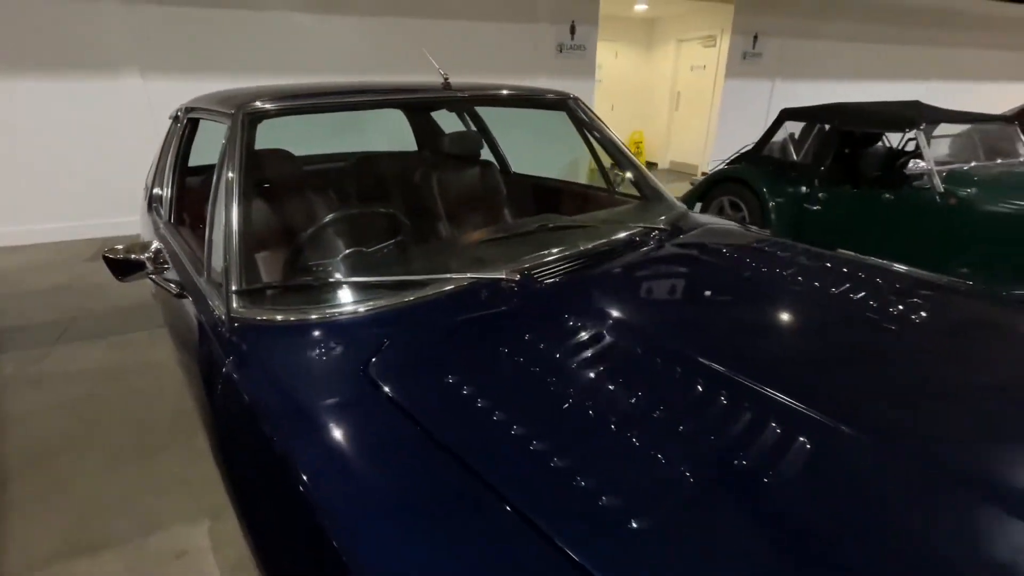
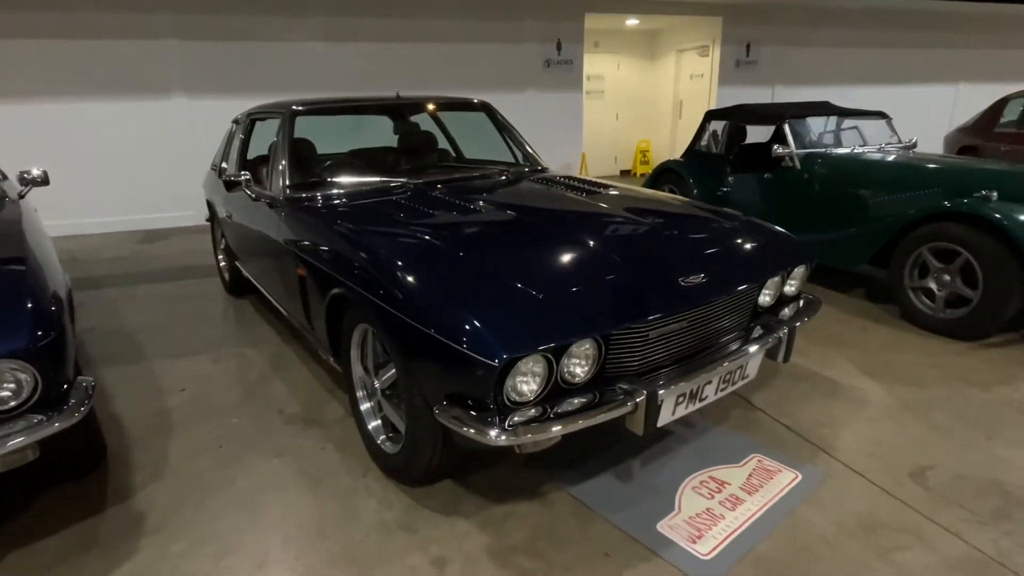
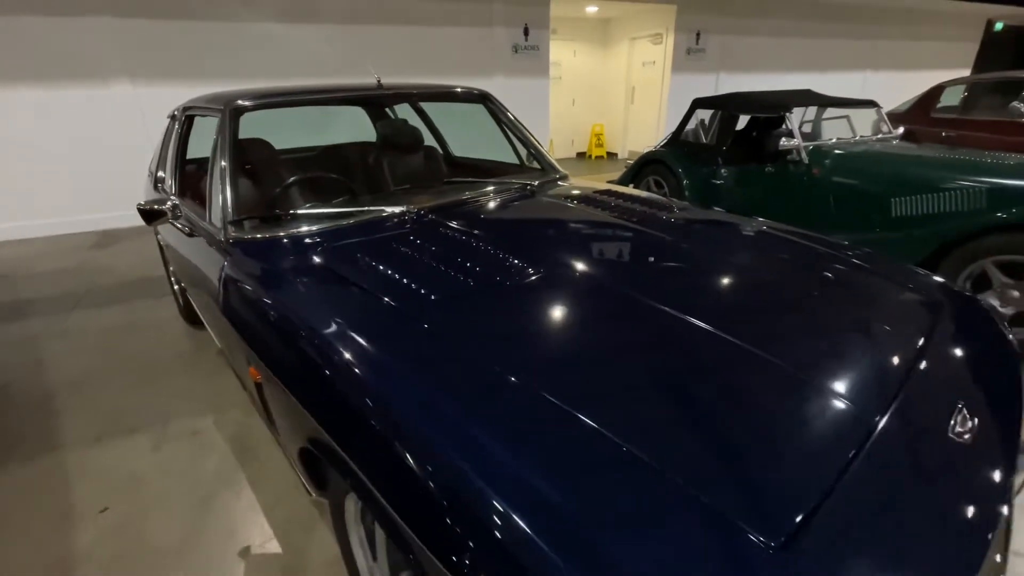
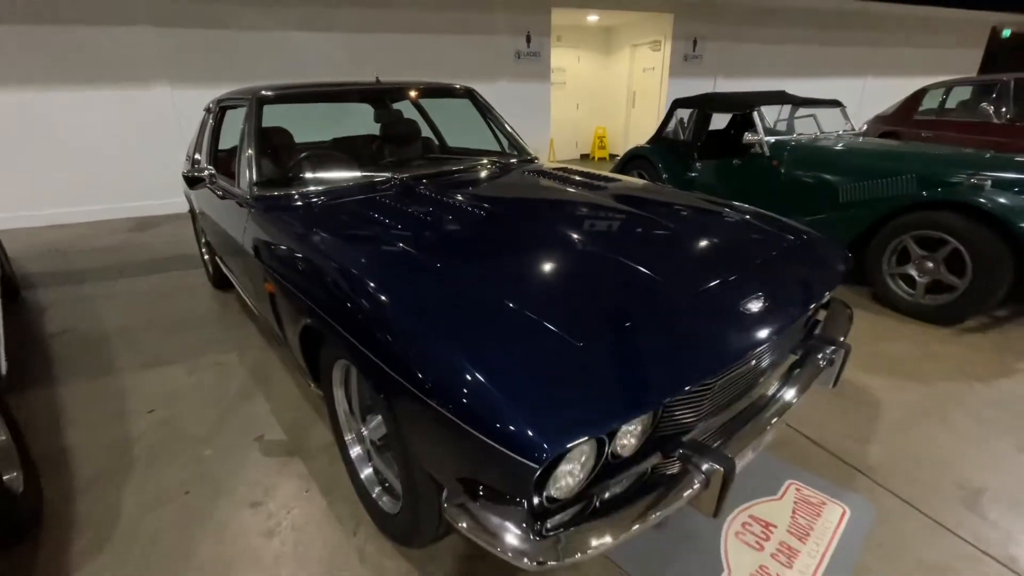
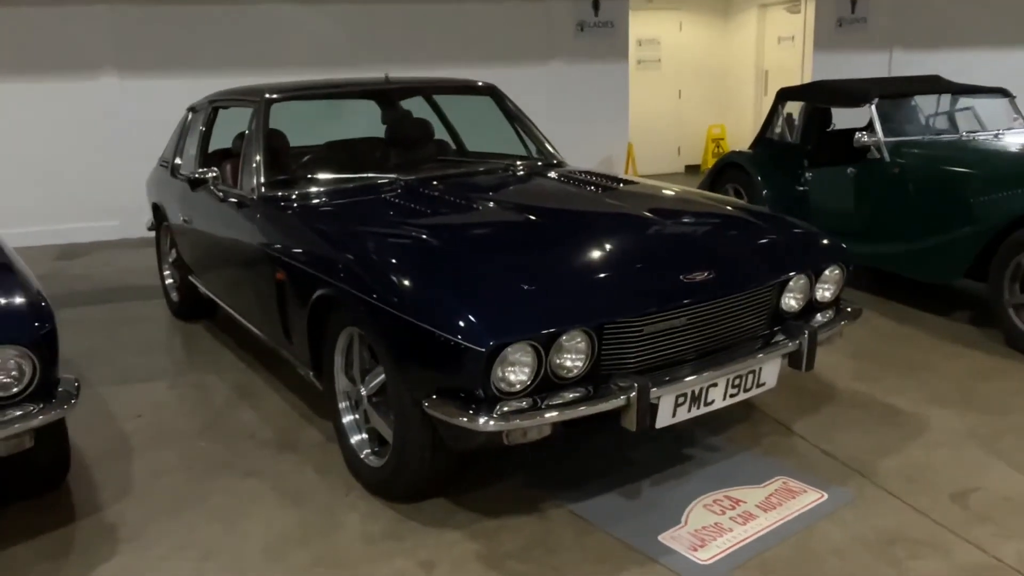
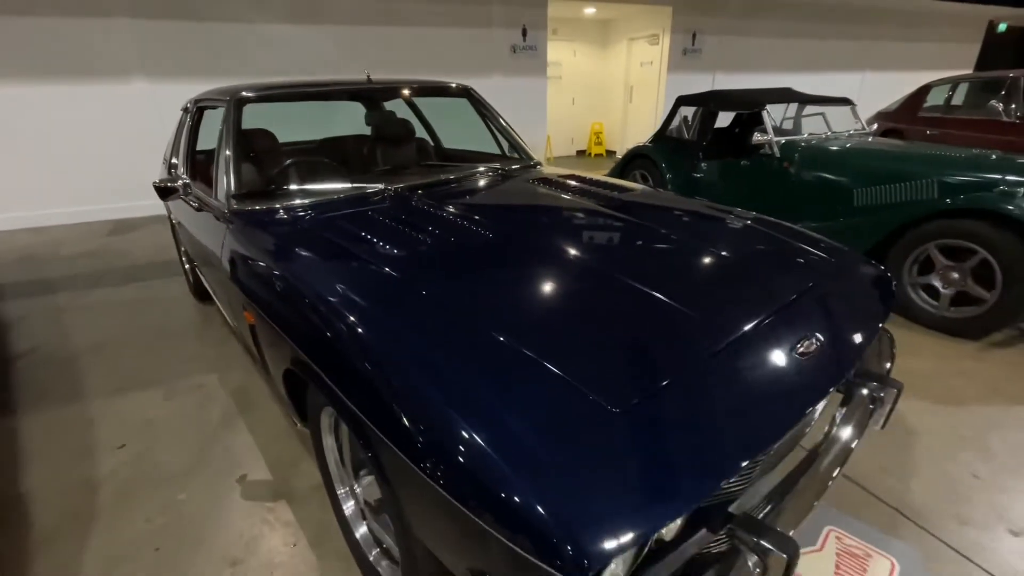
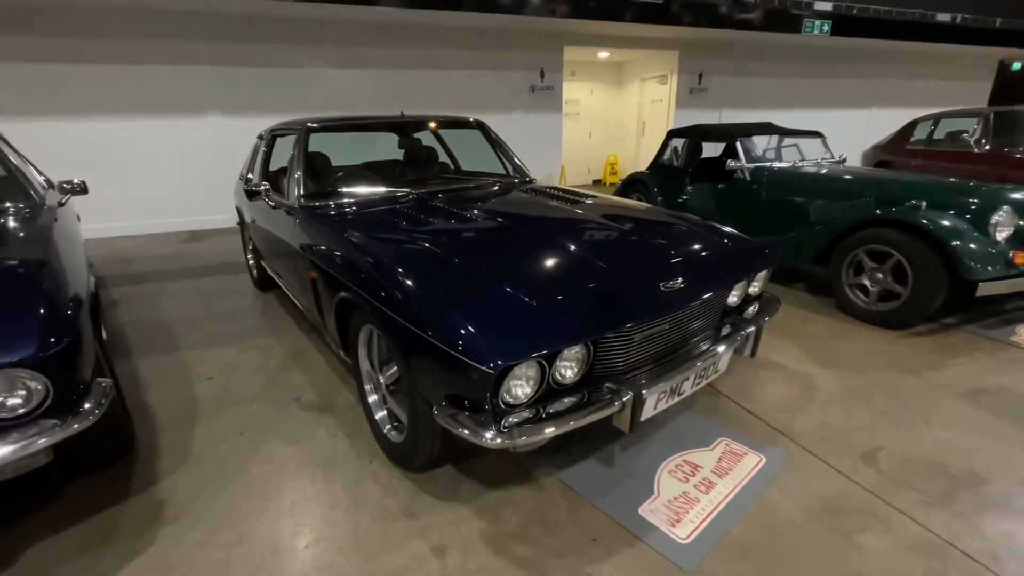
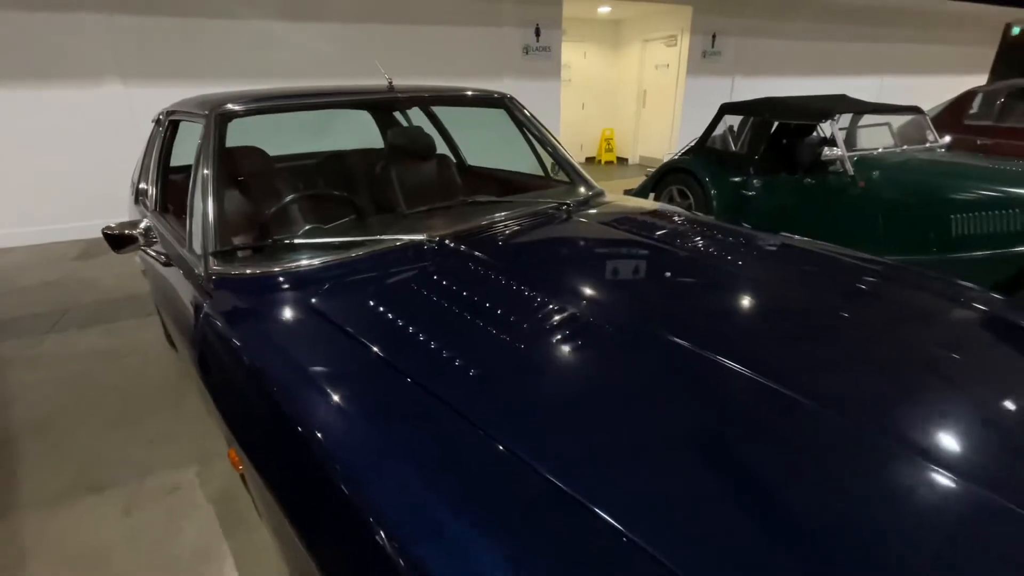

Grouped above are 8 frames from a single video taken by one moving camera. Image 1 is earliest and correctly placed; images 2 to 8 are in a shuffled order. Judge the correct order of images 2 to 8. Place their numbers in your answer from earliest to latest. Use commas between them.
8, 3, 6, 4, 7, 2, 5
